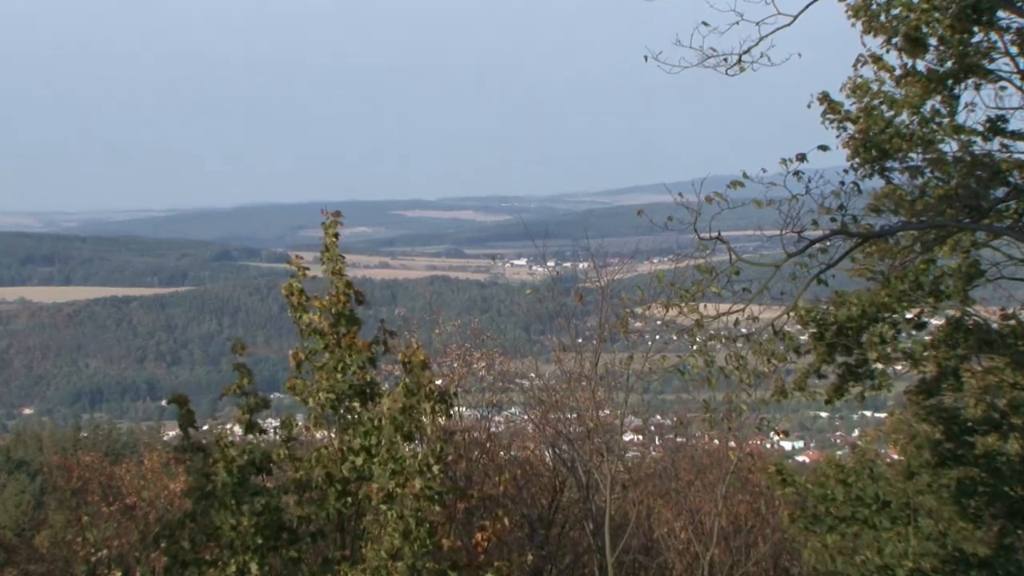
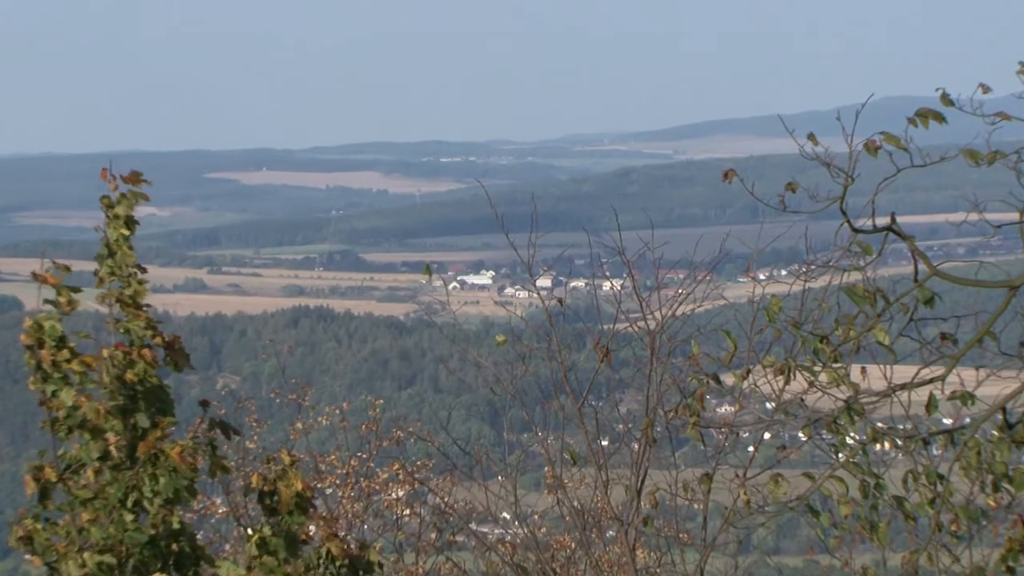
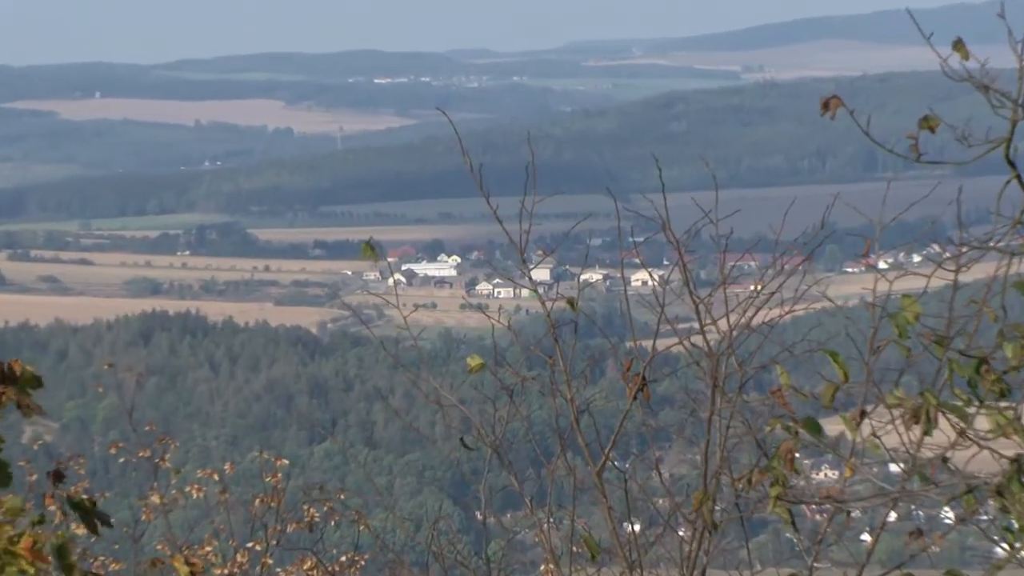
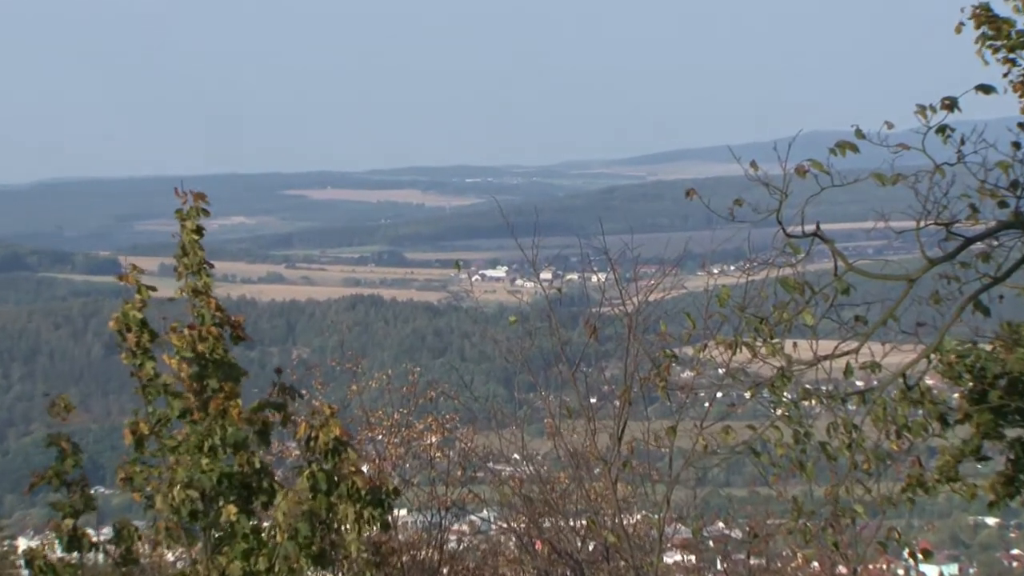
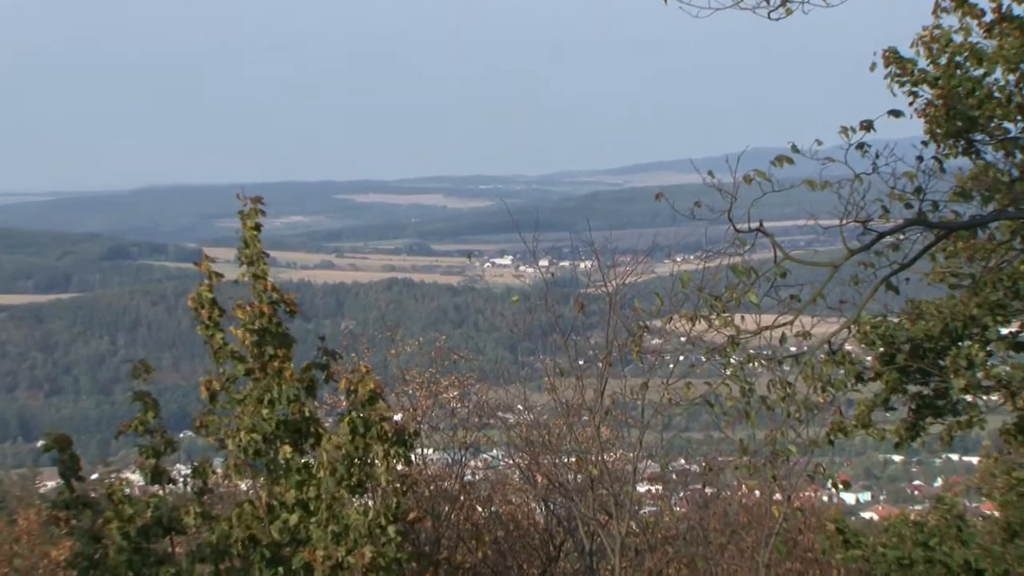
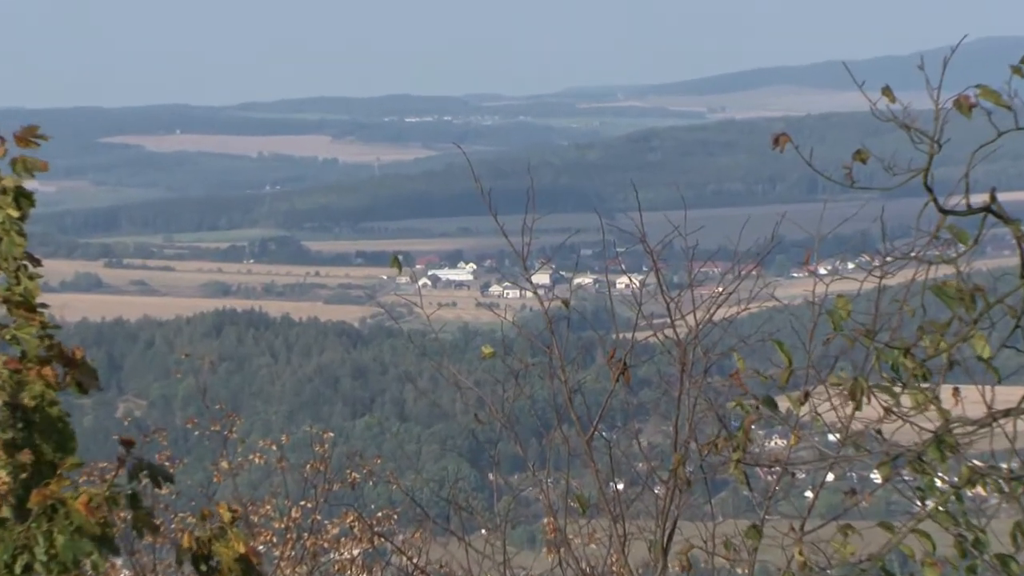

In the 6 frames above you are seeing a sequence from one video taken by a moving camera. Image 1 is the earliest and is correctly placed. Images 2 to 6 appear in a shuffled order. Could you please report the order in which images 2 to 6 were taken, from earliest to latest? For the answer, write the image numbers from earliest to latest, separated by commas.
5, 4, 2, 6, 3
